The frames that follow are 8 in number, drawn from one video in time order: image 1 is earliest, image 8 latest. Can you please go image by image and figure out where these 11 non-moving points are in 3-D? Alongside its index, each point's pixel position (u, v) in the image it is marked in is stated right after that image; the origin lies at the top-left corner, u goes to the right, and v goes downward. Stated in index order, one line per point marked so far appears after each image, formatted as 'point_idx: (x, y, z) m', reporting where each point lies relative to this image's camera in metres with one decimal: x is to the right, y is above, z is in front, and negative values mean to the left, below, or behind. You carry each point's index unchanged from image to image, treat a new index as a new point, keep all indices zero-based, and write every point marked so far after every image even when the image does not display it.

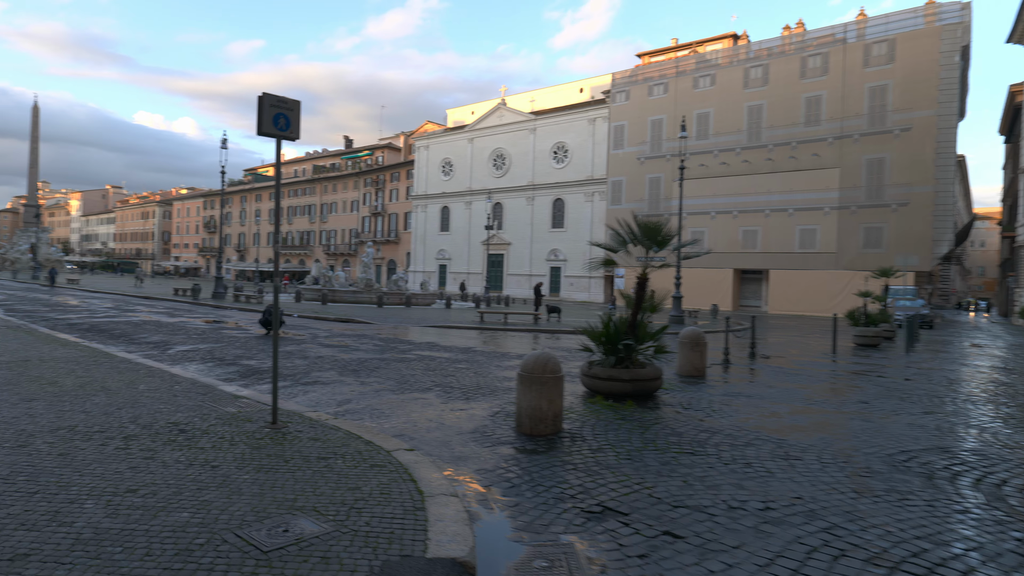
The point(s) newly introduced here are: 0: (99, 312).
0: (-13.3, -0.8, +19.9) m
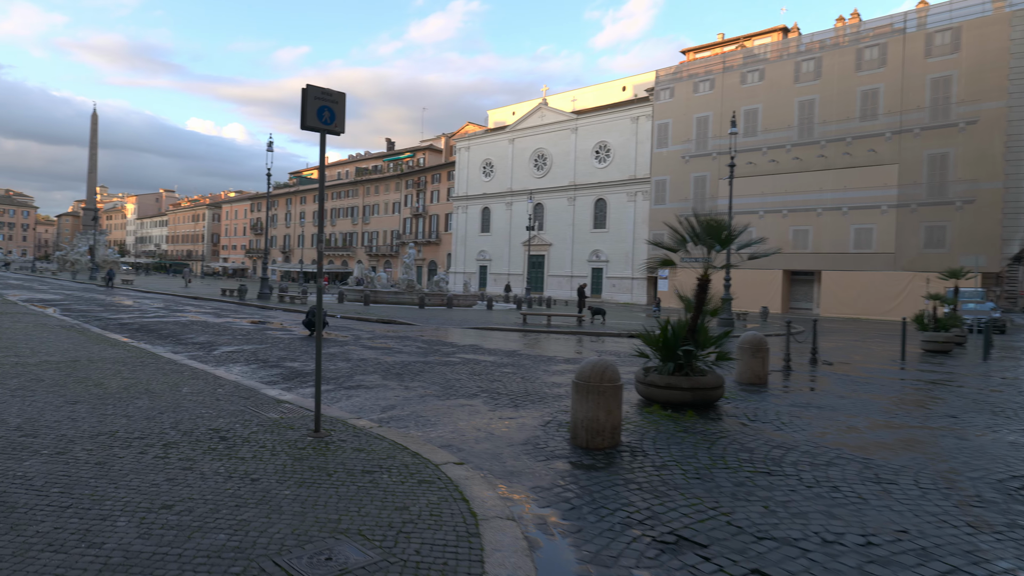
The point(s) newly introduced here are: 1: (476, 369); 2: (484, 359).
0: (-11.9, -0.8, +20.3) m
1: (-0.6, -1.4, +10.4) m
2: (-0.5, -1.4, +11.6) m
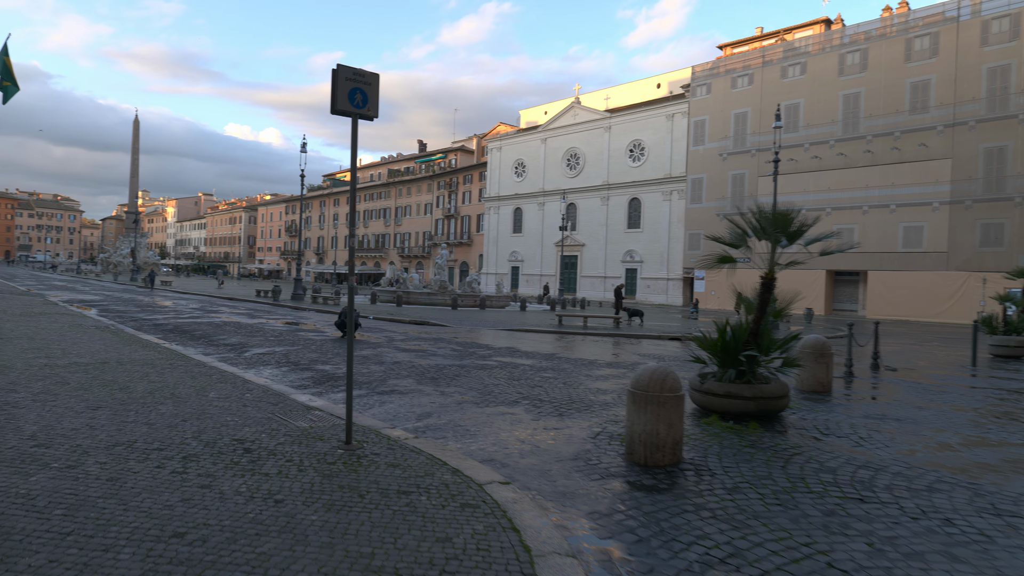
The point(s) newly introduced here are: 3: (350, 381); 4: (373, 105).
0: (-10.7, -0.8, +20.3) m
1: (+0.1, -1.4, +9.8) m
2: (+0.2, -1.4, +11.1) m
3: (-1.4, -0.8, +5.3) m
4: (-1.2, +1.6, +5.3) m
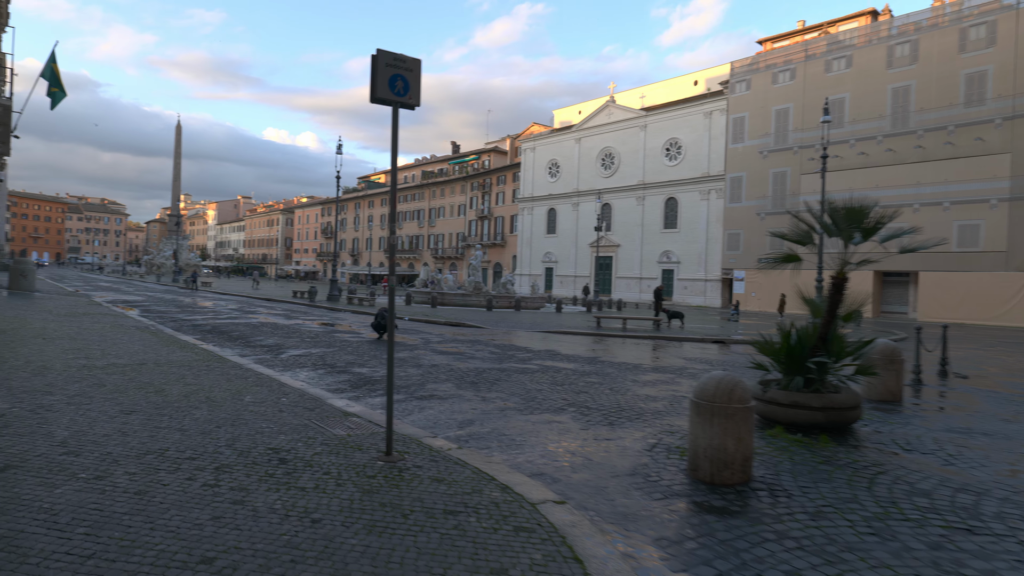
0: (-9.5, -0.8, +20.5) m
1: (+0.7, -1.4, +9.4) m
2: (+0.9, -1.4, +10.7) m
3: (-1.0, -0.8, +5.0) m
4: (-0.8, +1.6, +5.0) m
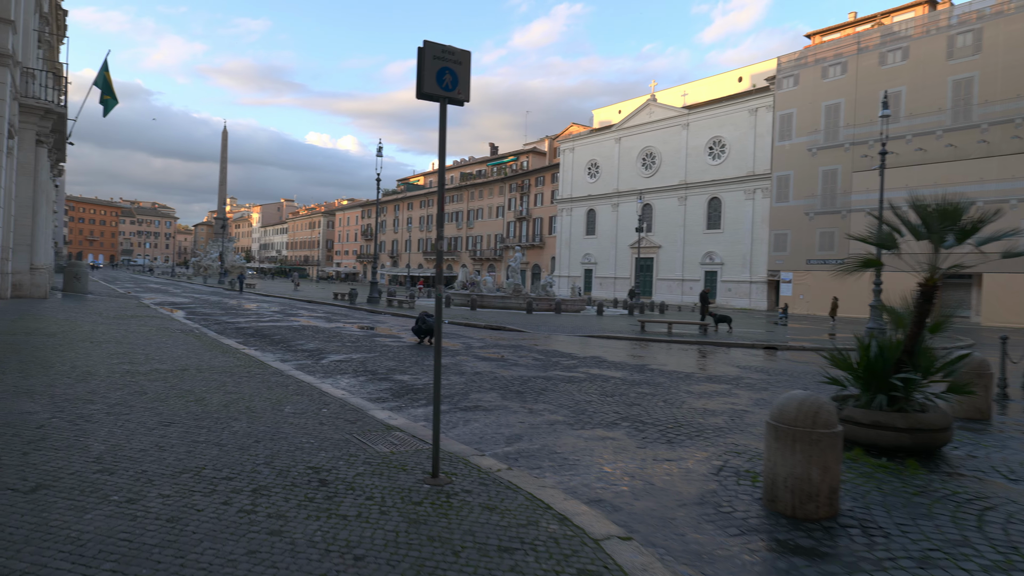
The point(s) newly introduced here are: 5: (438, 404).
0: (-8.2, -0.9, +20.6) m
1: (+1.4, -1.5, +8.9) m
2: (+1.6, -1.5, +10.2) m
3: (-0.5, -0.8, +4.6) m
4: (-0.4, +1.5, +4.6) m
5: (-0.6, -0.9, +4.6) m
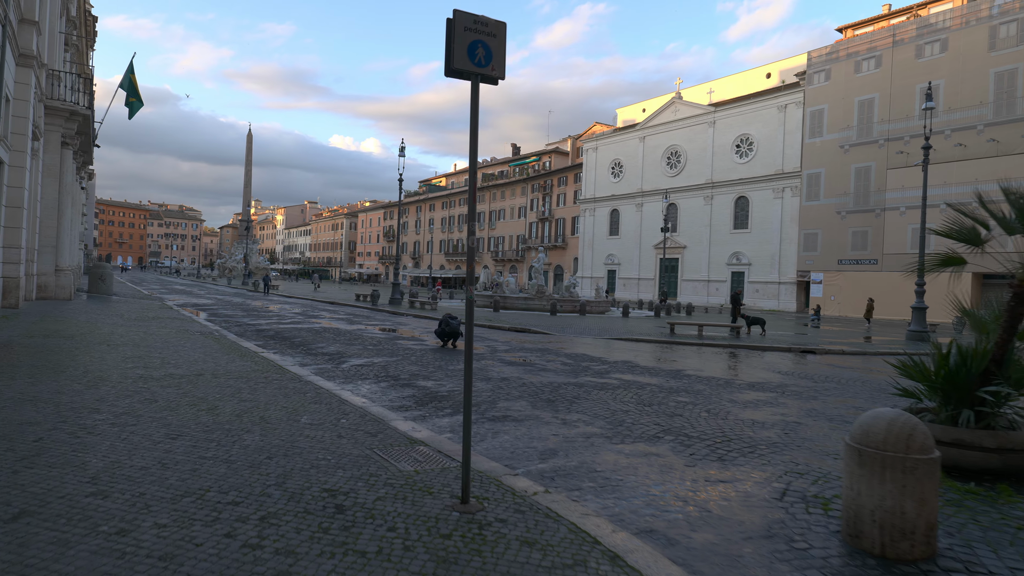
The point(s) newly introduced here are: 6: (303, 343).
0: (-7.3, -1.0, +20.3) m
1: (+1.8, -1.5, +8.4) m
2: (+2.1, -1.5, +9.6) m
3: (-0.3, -0.9, +4.1) m
4: (-0.1, +1.5, +4.1) m
5: (-0.3, -0.9, +4.1) m
6: (-4.5, -1.2, +13.3) m
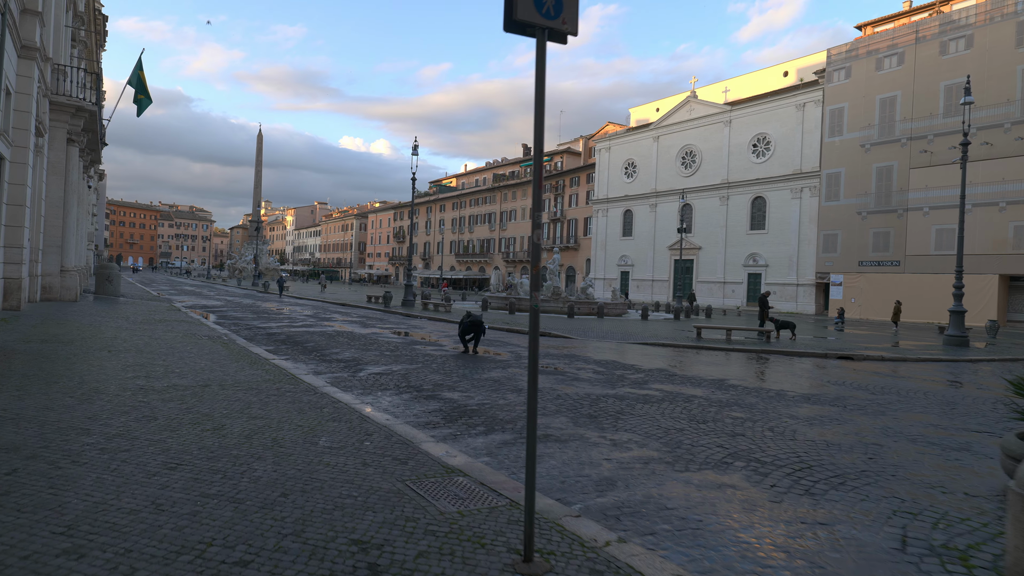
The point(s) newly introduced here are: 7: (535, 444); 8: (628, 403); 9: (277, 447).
0: (-6.7, -1.0, +19.6) m
1: (+2.2, -1.5, +7.5) m
2: (+2.6, -1.5, +8.8) m
3: (+0.1, -0.9, +3.3) m
4: (+0.3, +1.5, +3.3) m
5: (+0.1, -0.9, +3.3) m
6: (-4.0, -1.2, +12.6) m
7: (+0.1, -0.8, +3.3) m
8: (+1.5, -1.5, +8.1) m
9: (-1.9, -1.3, +5.1) m
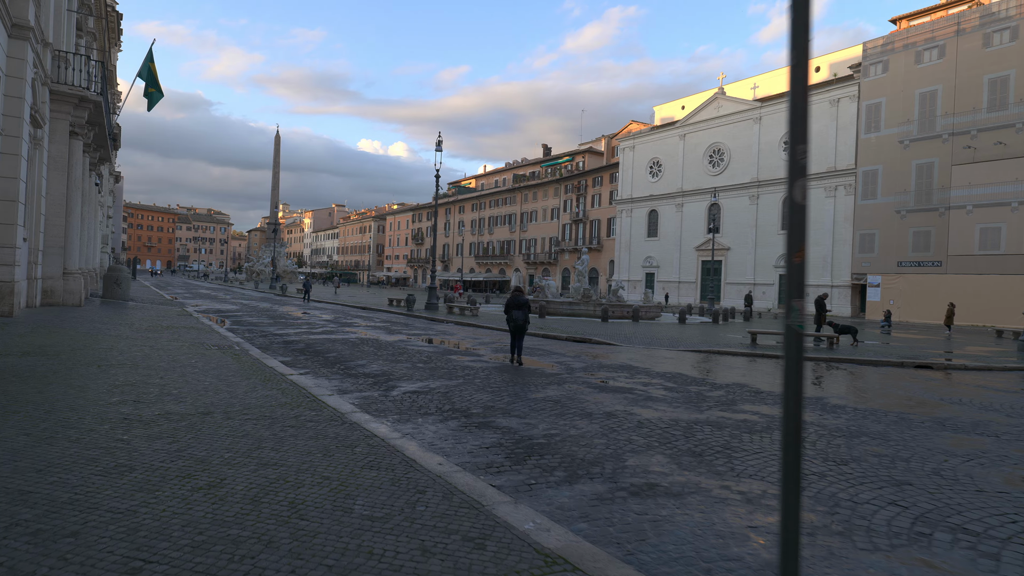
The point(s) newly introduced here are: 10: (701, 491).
0: (-5.7, -1.1, +18.2) m
1: (+3.0, -1.5, +5.9) m
2: (+3.3, -1.5, +7.1) m
3: (+0.7, -0.9, +1.7) m
4: (+0.9, +1.5, +1.7) m
5: (+0.7, -0.9, +1.7) m
6: (-3.1, -1.3, +11.1) m
7: (+0.8, -0.8, +1.7) m
8: (+2.3, -1.5, +6.5) m
9: (-1.2, -1.3, +3.5) m
10: (+1.4, -1.5, +4.7) m
